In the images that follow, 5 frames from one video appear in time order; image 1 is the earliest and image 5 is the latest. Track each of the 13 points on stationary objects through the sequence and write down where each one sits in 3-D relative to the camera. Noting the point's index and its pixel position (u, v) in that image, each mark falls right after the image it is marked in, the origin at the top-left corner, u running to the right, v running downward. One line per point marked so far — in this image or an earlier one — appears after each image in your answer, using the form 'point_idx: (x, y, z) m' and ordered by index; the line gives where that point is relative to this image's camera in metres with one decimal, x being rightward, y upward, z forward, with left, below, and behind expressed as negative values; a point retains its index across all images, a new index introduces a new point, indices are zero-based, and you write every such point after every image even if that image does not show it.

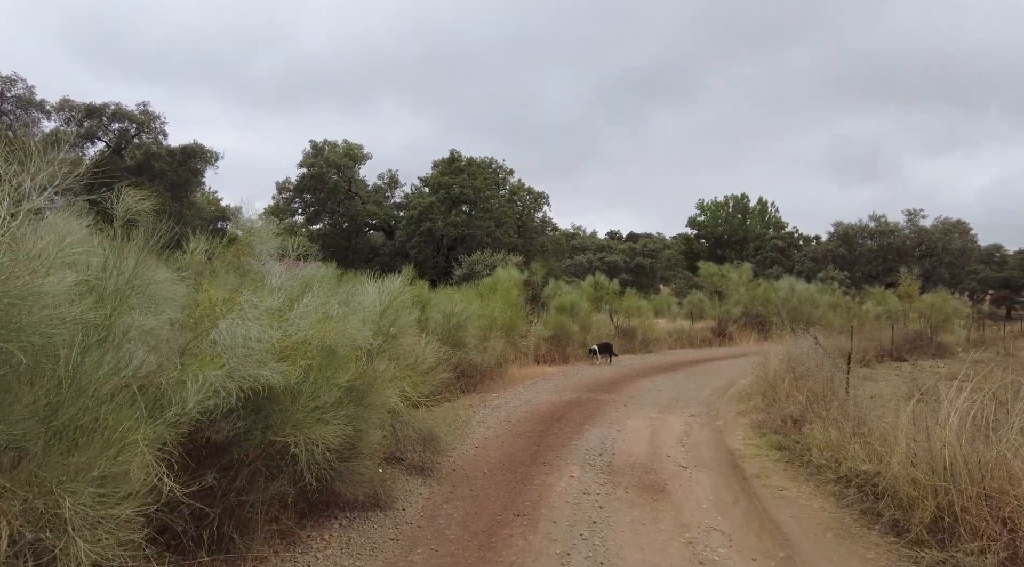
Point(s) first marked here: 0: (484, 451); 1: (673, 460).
0: (-0.3, -1.9, +9.4) m
1: (+1.9, -2.0, +9.4) m
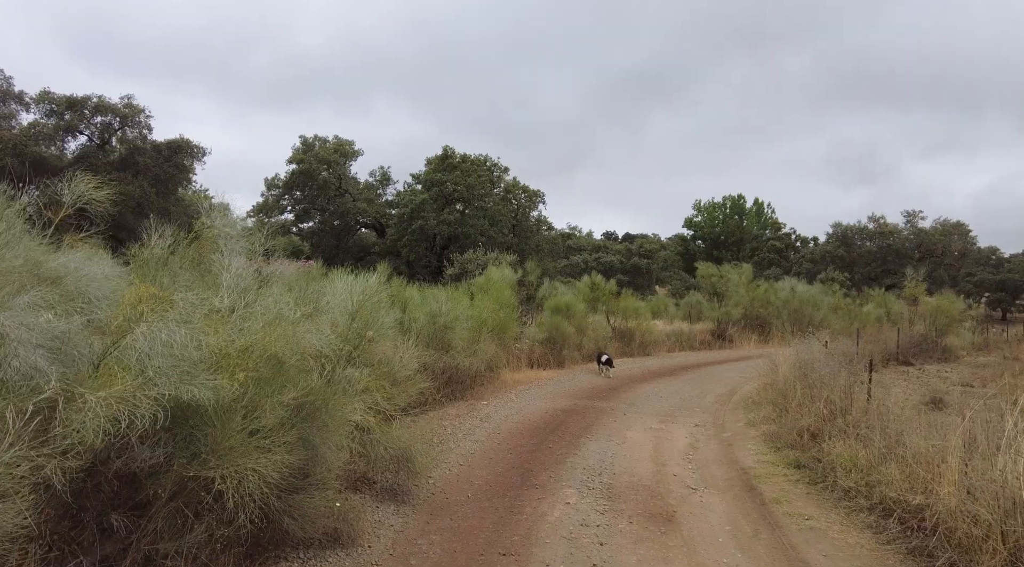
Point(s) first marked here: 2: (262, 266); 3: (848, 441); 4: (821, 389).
0: (-0.5, -1.9, +8.4) m
1: (+1.7, -2.0, +8.4) m
2: (-2.6, +0.2, +8.6) m
3: (+3.5, -1.6, +8.4) m
4: (+4.4, -1.5, +11.5) m
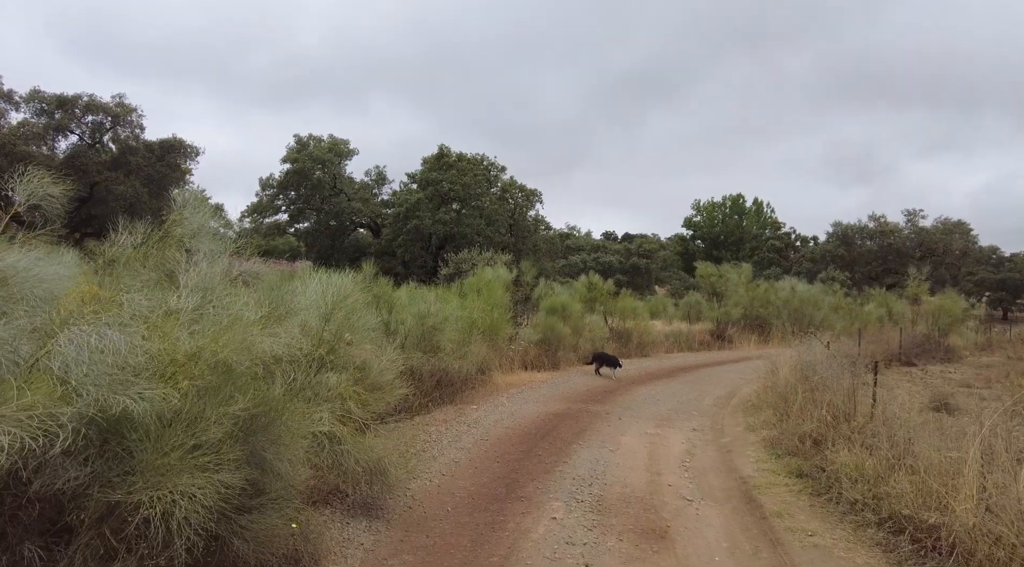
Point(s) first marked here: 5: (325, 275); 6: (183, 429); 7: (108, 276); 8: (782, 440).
0: (-0.6, -1.9, +7.9) m
1: (+1.6, -2.0, +7.9) m
2: (-2.8, +0.2, +8.1) m
3: (+3.3, -1.6, +7.9) m
4: (+4.2, -1.5, +11.1) m
5: (-2.1, +0.1, +9.0) m
6: (-1.9, -0.9, +4.8) m
7: (-3.6, +0.1, +7.1) m
8: (+3.3, -1.9, +10.1) m
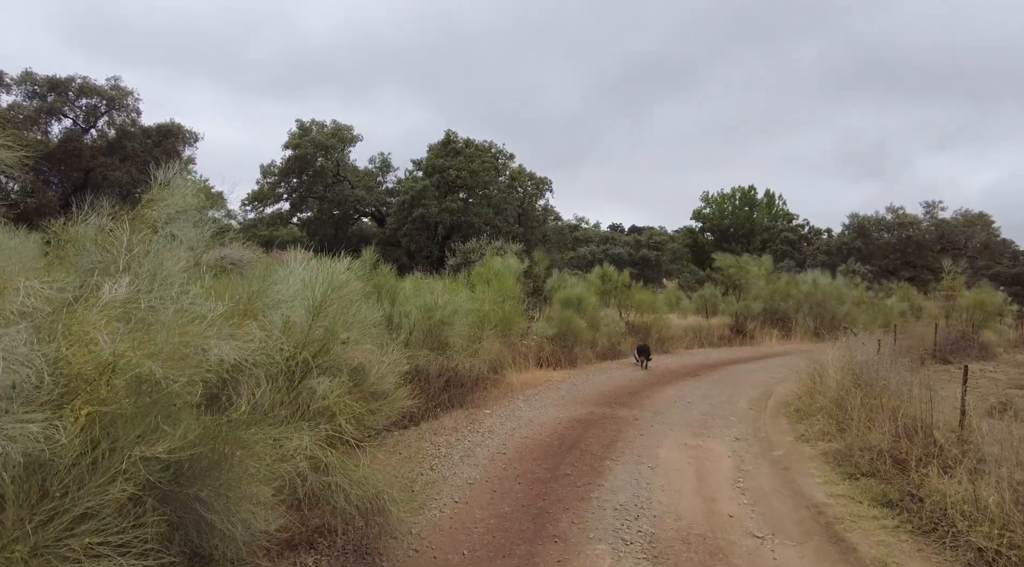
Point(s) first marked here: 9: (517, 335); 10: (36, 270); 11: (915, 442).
0: (-0.4, -1.8, +6.5) m
1: (+1.8, -1.9, +6.4) m
2: (-2.5, +0.3, +6.7) m
3: (+3.5, -1.5, +6.5) m
4: (+4.5, -1.4, +9.6) m
5: (-1.8, +0.2, +7.6) m
6: (-1.7, -0.8, +3.3) m
7: (-3.3, +0.2, +5.7) m
8: (+3.6, -1.8, +8.6) m
9: (+0.1, -0.9, +14.4) m
10: (-3.2, +0.1, +5.4) m
11: (+4.0, -1.6, +8.0) m
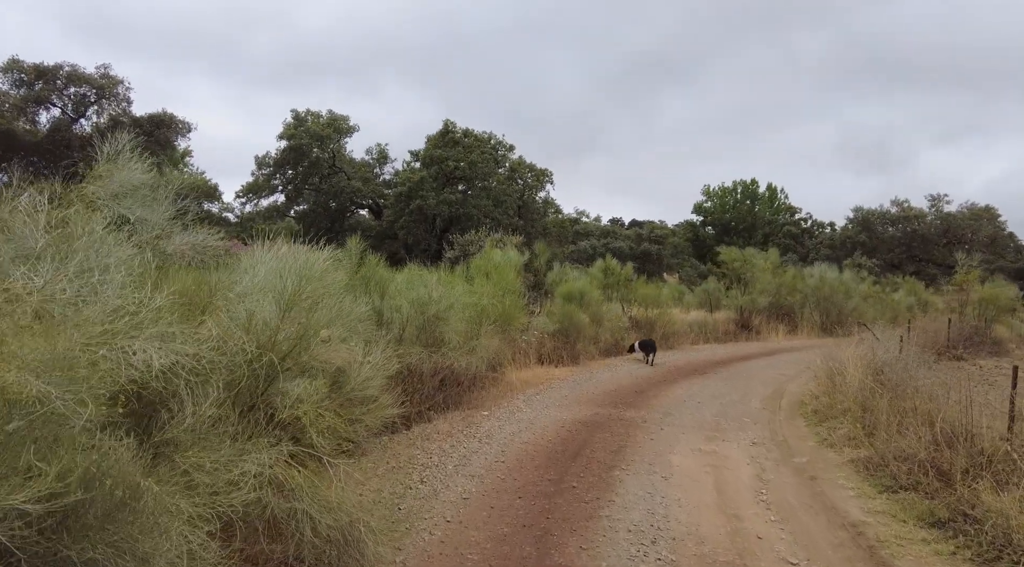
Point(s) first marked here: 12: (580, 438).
0: (-0.4, -1.7, +5.7) m
1: (+1.8, -1.9, +5.6) m
2: (-2.5, +0.4, +5.9) m
3: (+3.5, -1.5, +5.7) m
4: (+4.5, -1.3, +8.8) m
5: (-1.8, +0.3, +6.8) m
6: (-1.7, -0.7, +2.5) m
7: (-3.3, +0.3, +4.9) m
8: (+3.6, -1.7, +7.9) m
9: (+0.1, -0.8, +13.6) m
10: (-3.2, +0.2, +4.5) m
11: (+3.9, -1.5, +7.2) m
12: (+0.8, -1.8, +9.2) m
